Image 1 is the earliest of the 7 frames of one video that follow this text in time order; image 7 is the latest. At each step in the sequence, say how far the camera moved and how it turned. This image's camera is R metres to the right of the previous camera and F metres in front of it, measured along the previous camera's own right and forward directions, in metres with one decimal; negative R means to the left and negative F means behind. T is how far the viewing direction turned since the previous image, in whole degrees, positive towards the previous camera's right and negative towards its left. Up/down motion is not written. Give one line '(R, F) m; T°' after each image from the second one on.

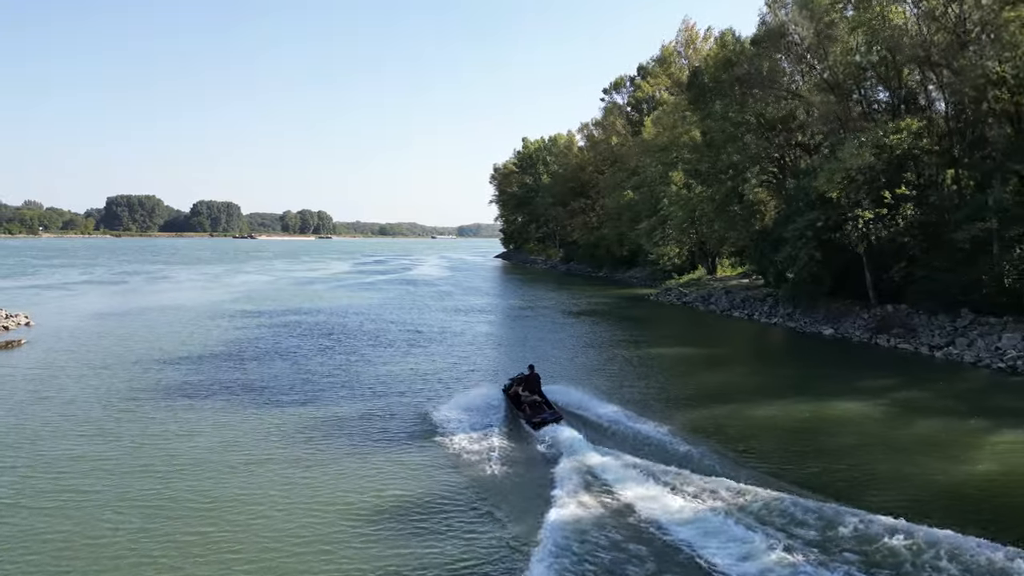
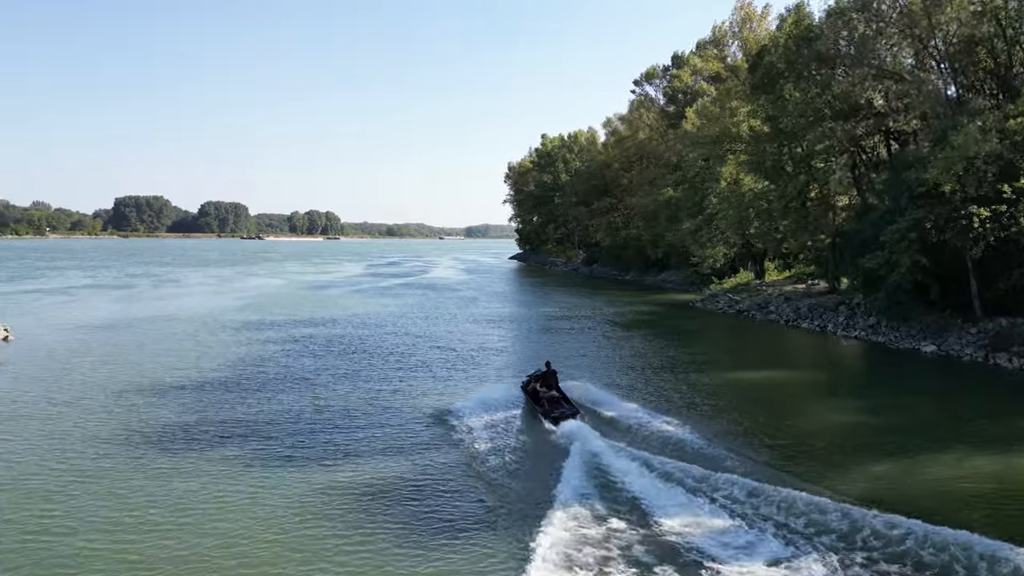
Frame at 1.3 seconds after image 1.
(-2.0, +5.4) m; -1°
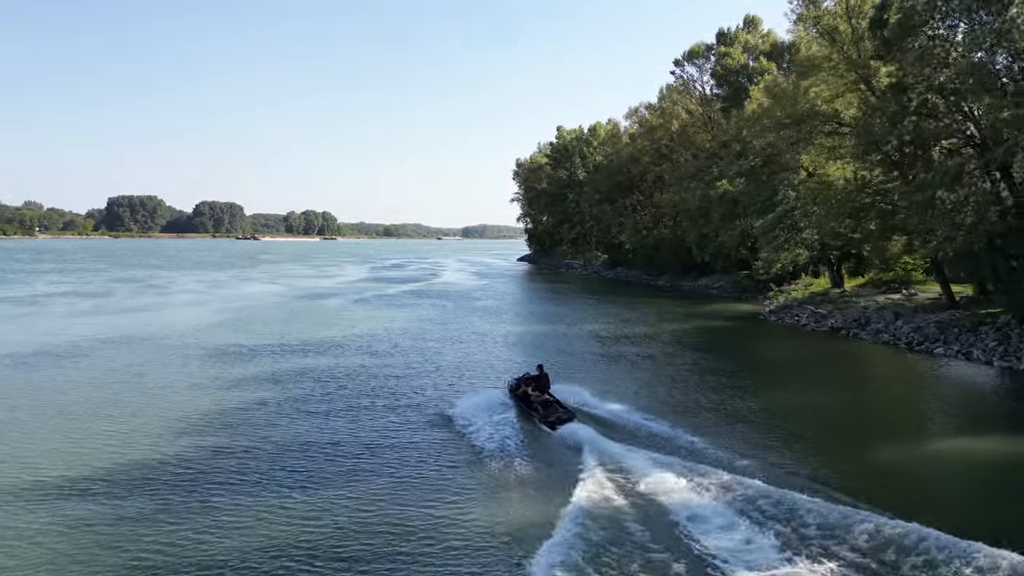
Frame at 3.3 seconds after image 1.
(-2.7, +9.4) m; 0°
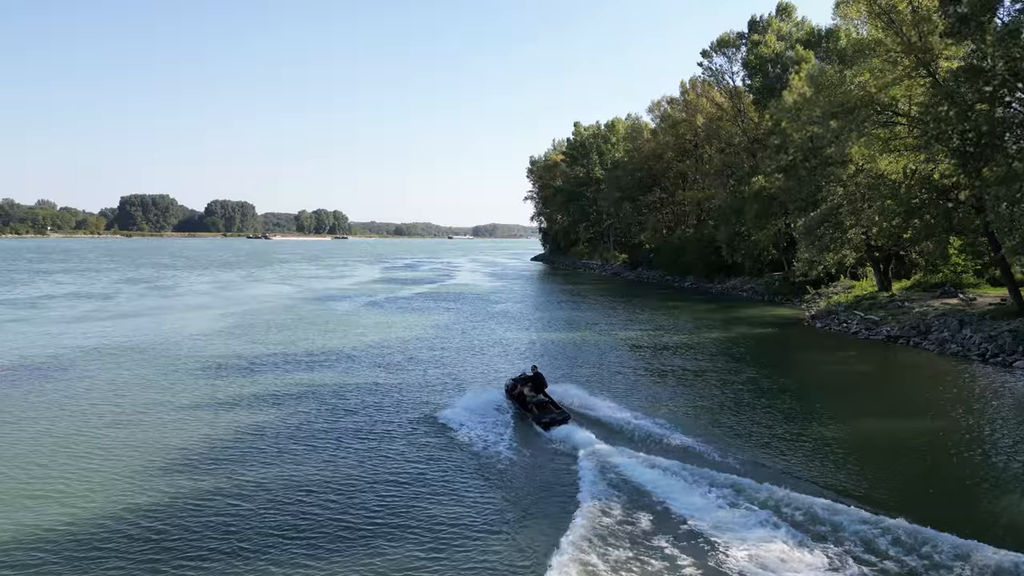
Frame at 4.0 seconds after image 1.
(-0.8, +3.3) m; -1°
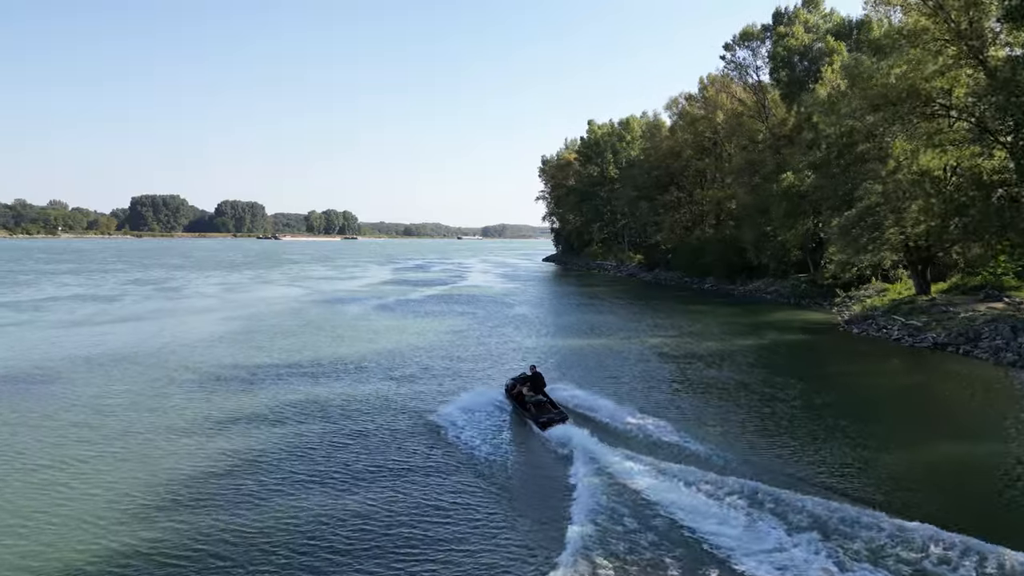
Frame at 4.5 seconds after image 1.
(-0.5, +2.3) m; -1°
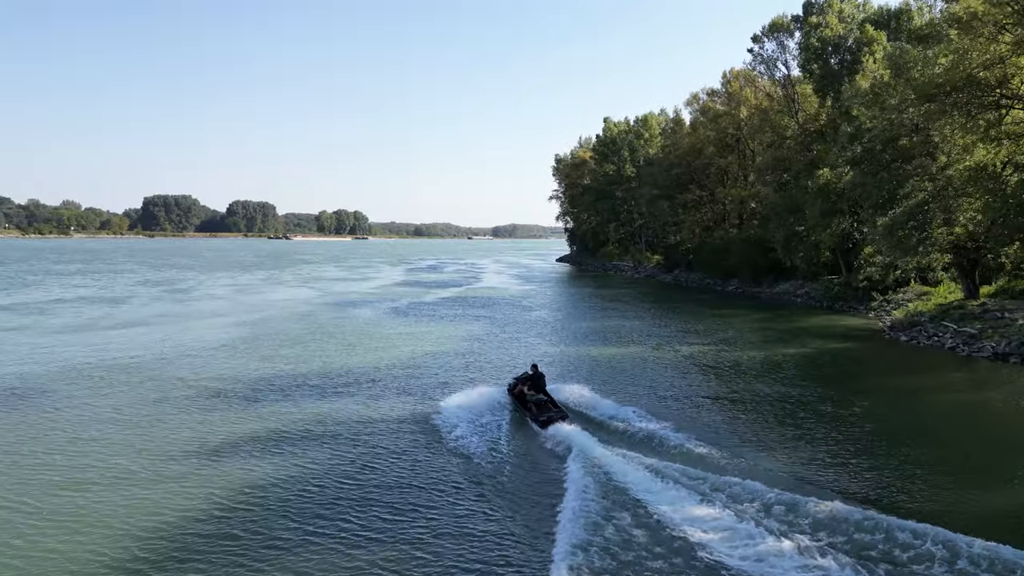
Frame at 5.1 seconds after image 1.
(-0.7, +2.5) m; -1°
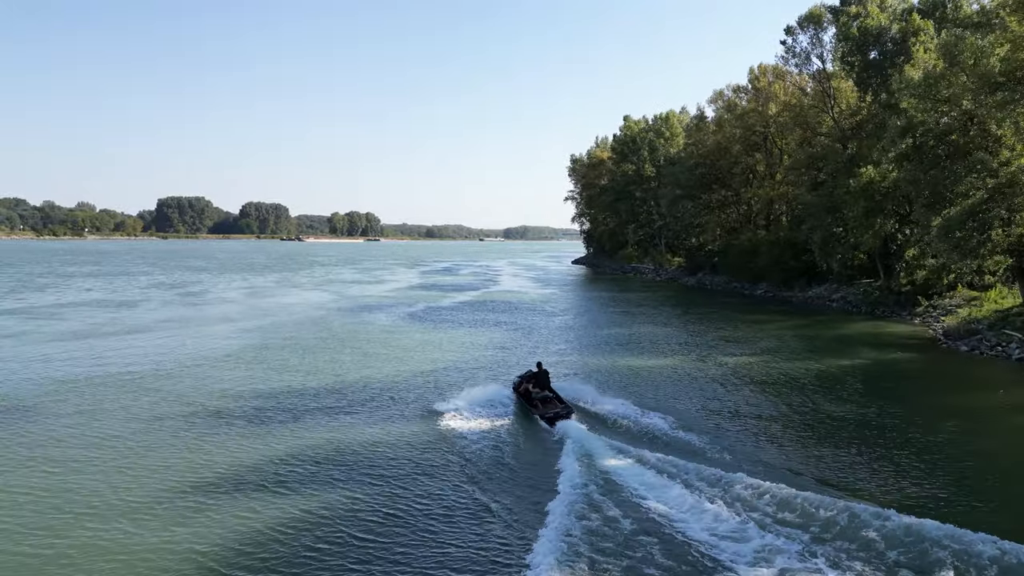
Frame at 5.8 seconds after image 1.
(-0.8, +2.5) m; -1°
